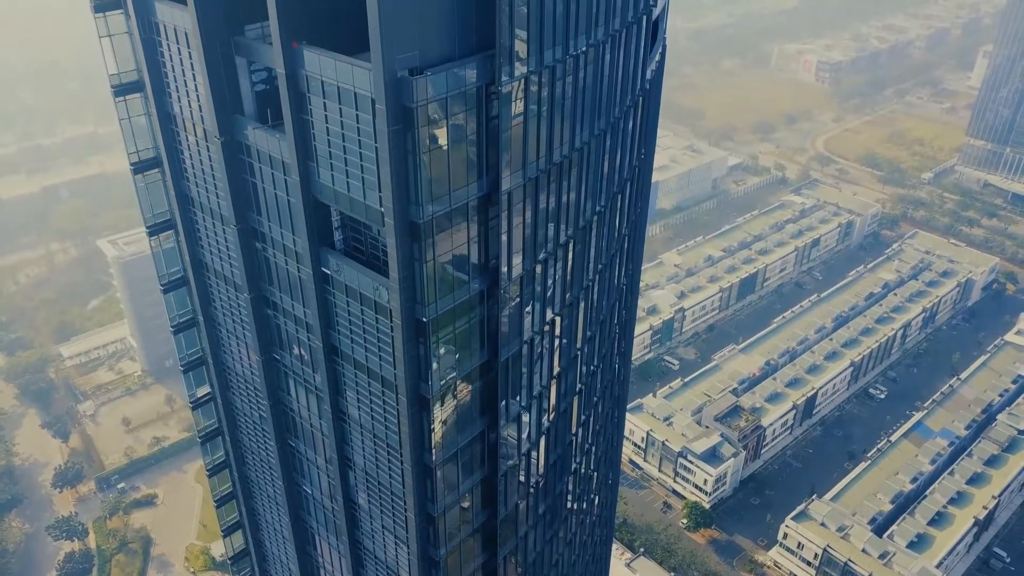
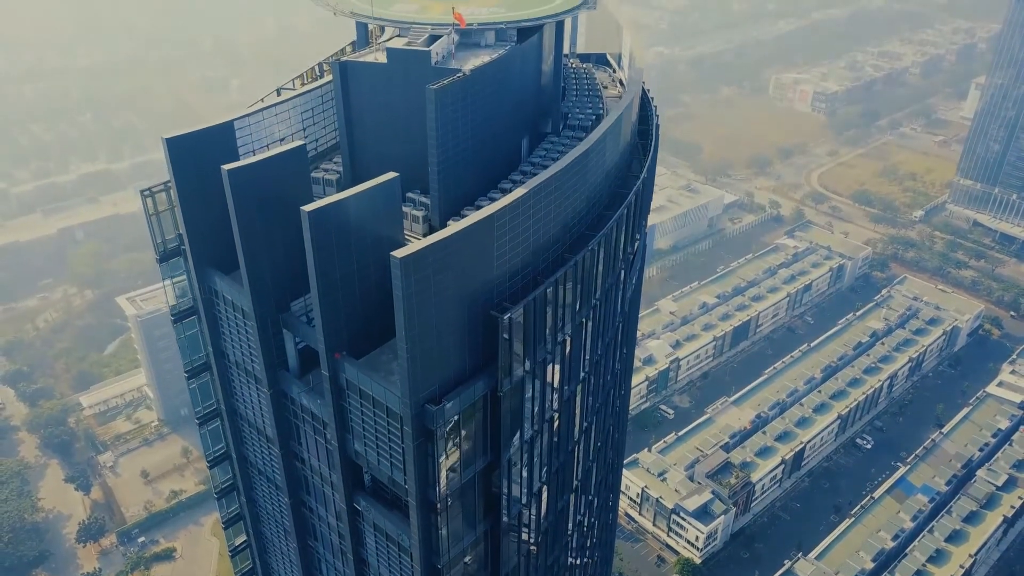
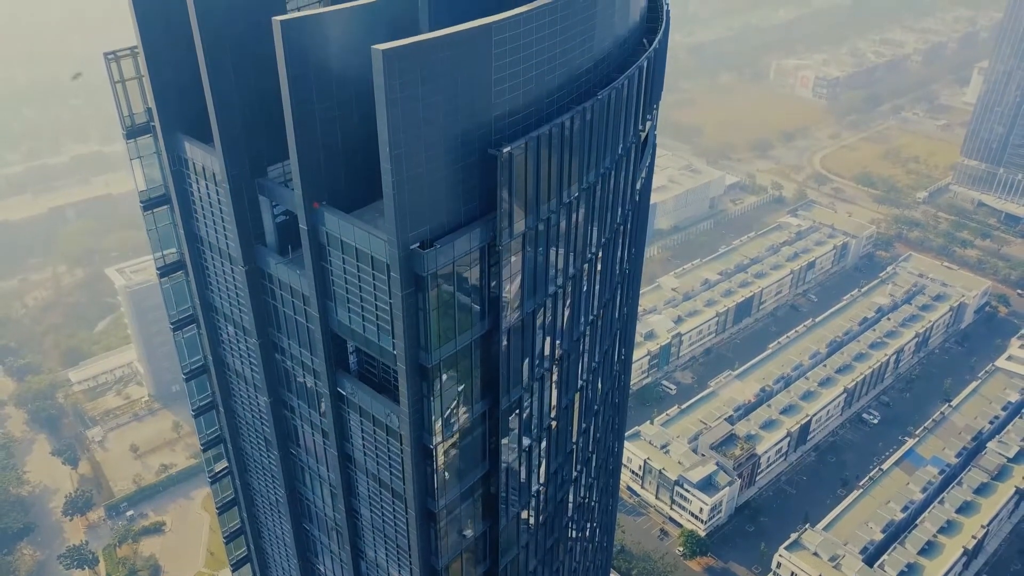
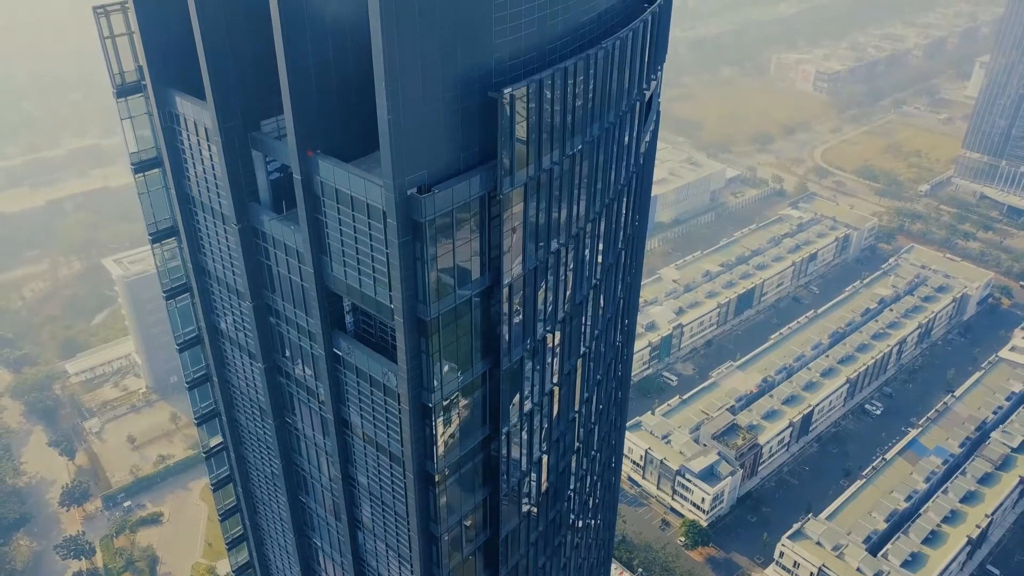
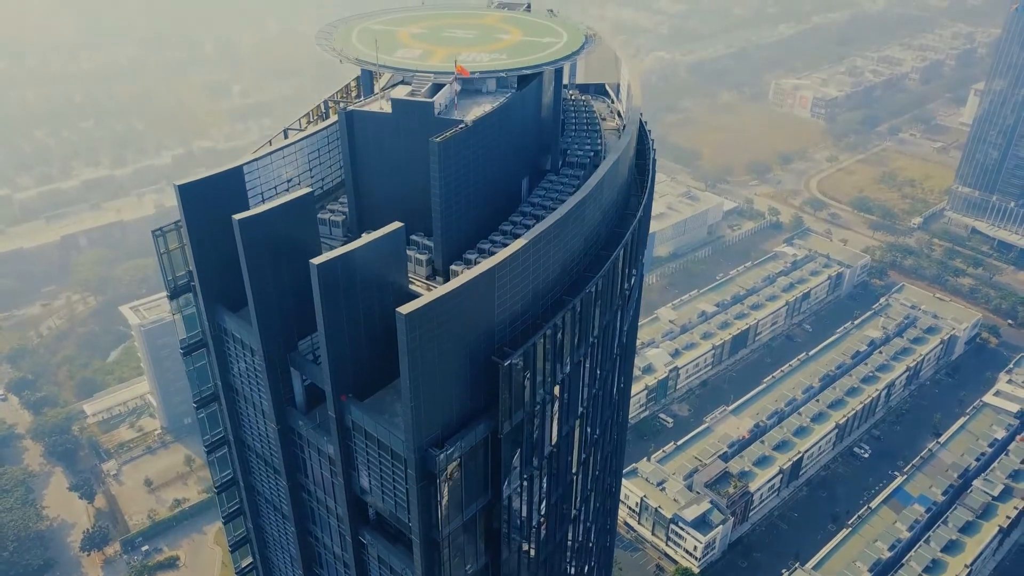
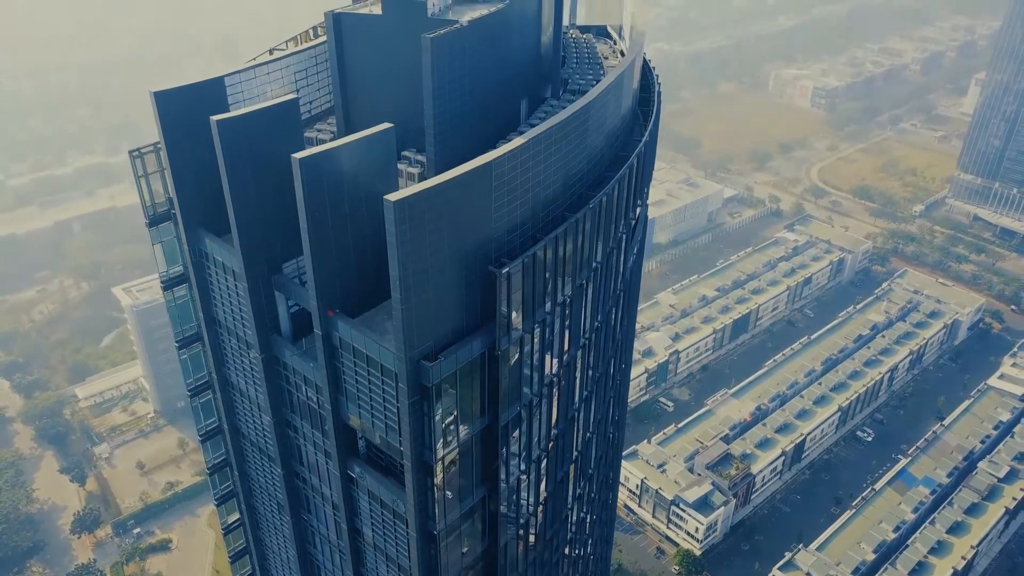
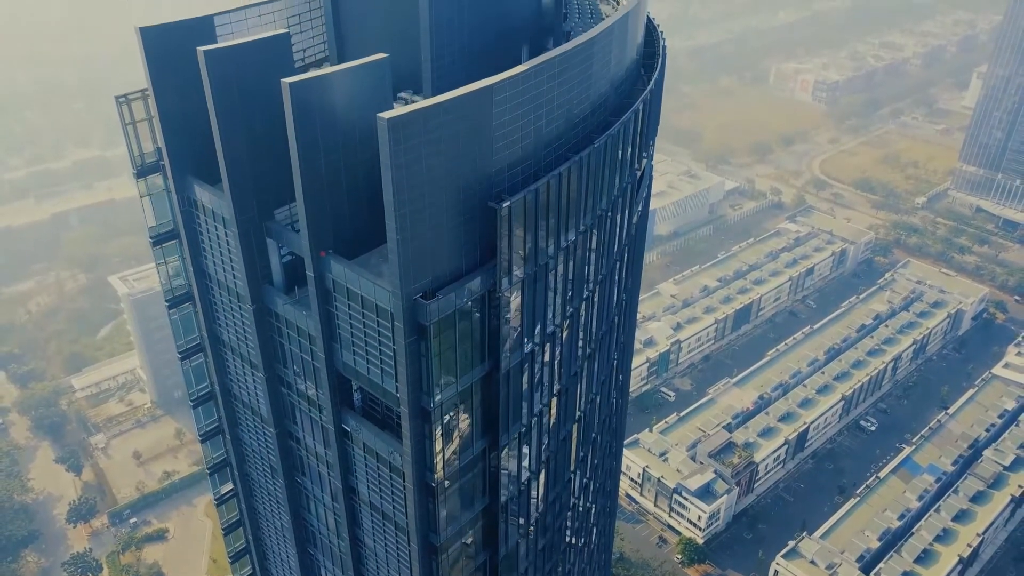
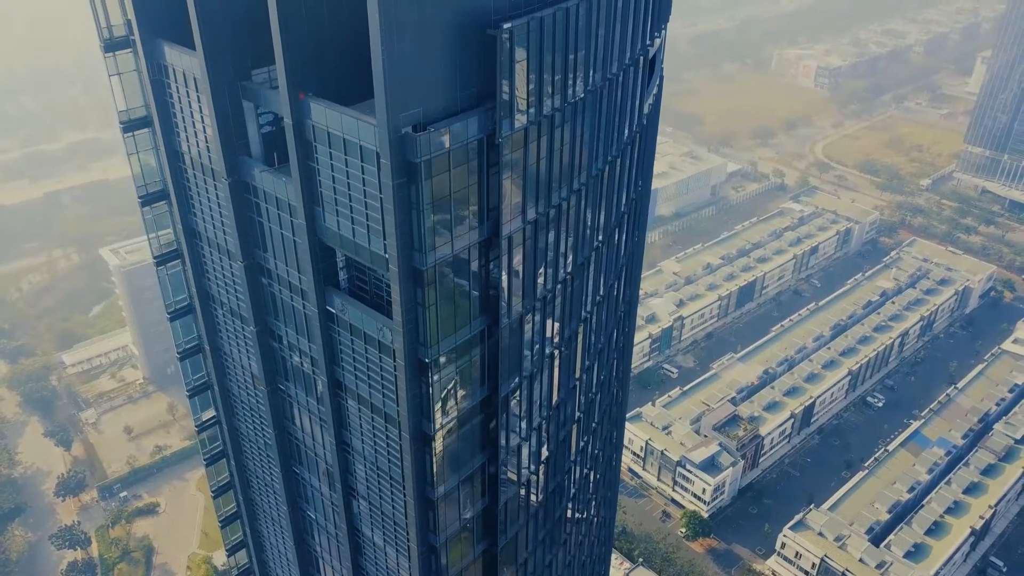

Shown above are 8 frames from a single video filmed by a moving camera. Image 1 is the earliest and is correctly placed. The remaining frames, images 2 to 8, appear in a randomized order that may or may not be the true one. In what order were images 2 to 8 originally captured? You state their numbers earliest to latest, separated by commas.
8, 4, 3, 7, 6, 2, 5
